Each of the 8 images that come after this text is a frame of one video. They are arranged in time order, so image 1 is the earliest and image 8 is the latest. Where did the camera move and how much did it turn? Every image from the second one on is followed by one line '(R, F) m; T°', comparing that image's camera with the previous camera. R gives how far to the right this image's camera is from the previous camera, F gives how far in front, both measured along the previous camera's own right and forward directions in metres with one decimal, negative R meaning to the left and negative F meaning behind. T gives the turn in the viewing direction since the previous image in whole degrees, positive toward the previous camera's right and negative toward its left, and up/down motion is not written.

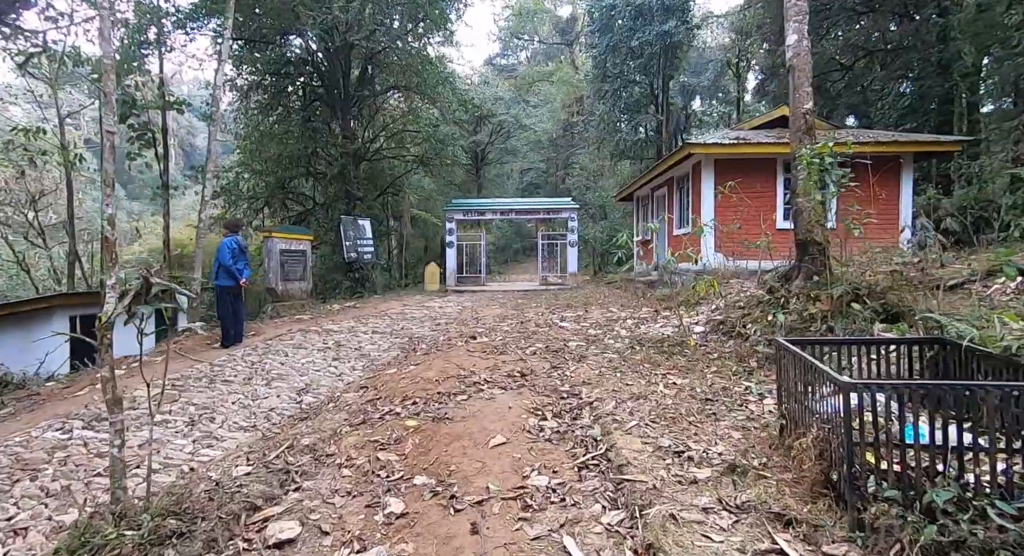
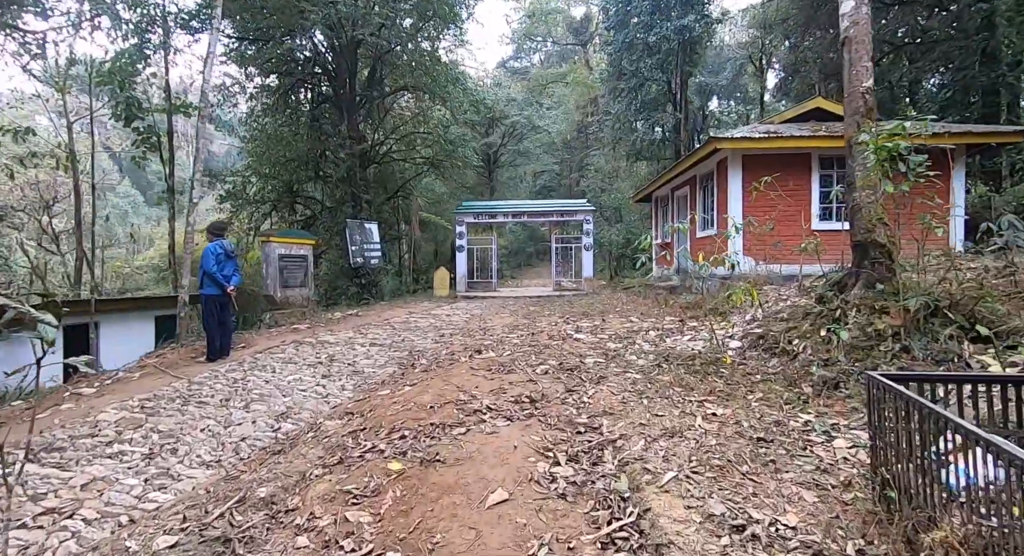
(+0.1, +0.7) m; -2°
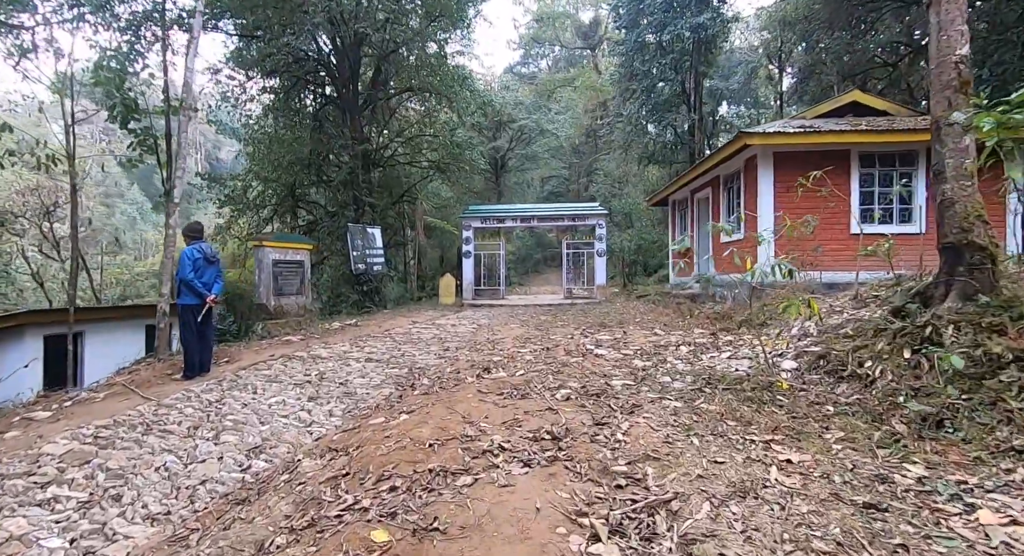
(-0.1, +0.7) m; -1°
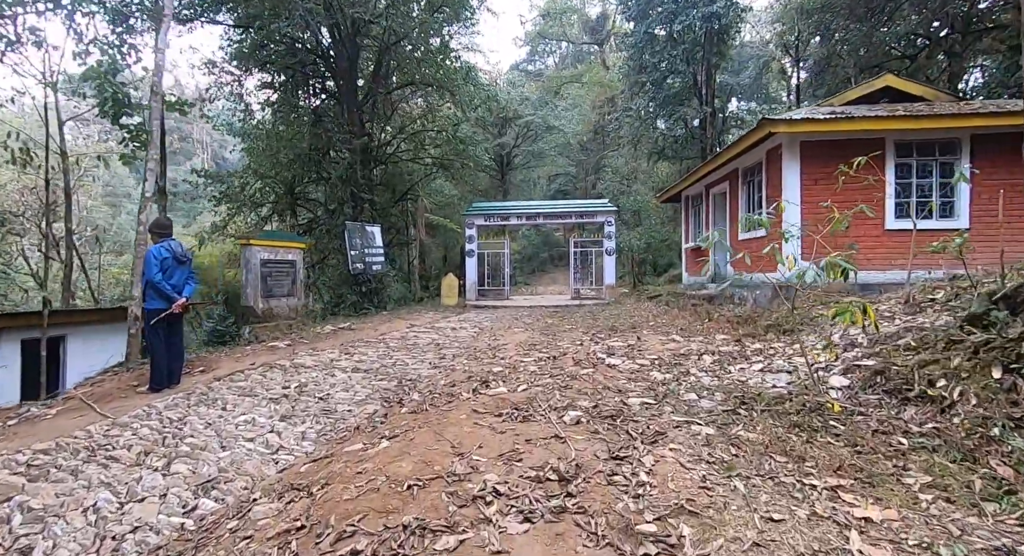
(0.0, +0.6) m; -1°
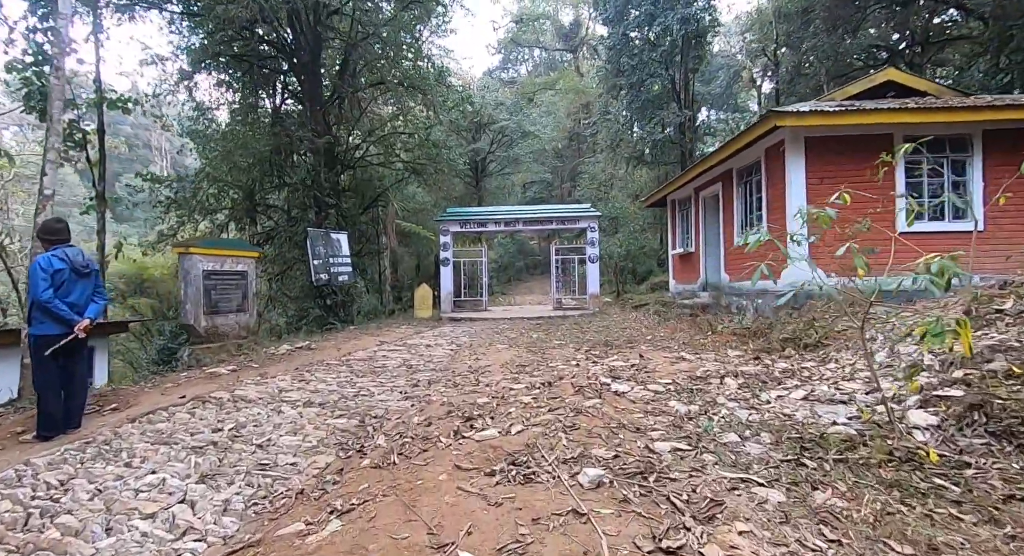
(-0.1, +0.9) m; +3°
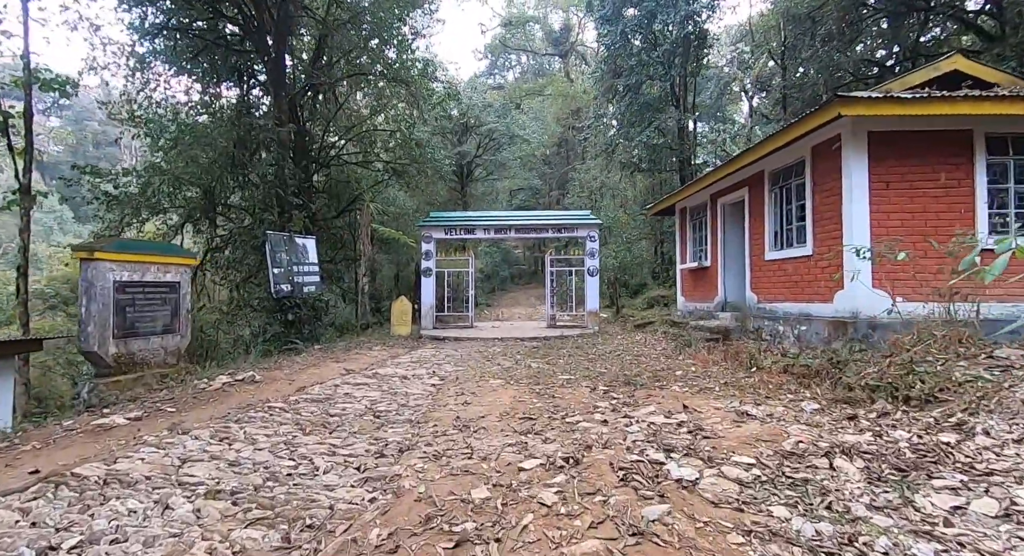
(-0.2, +1.5) m; +2°
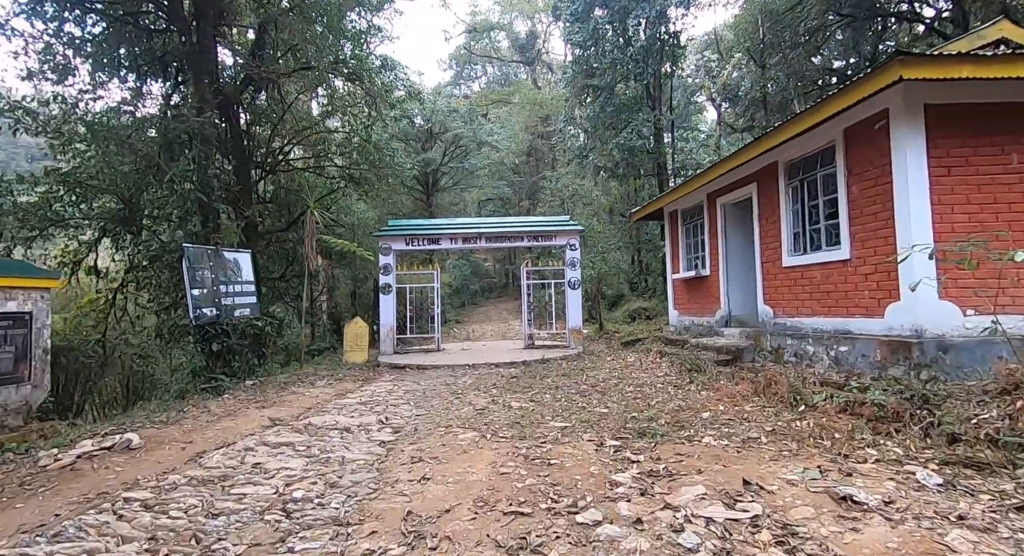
(0.0, +1.5) m; +3°
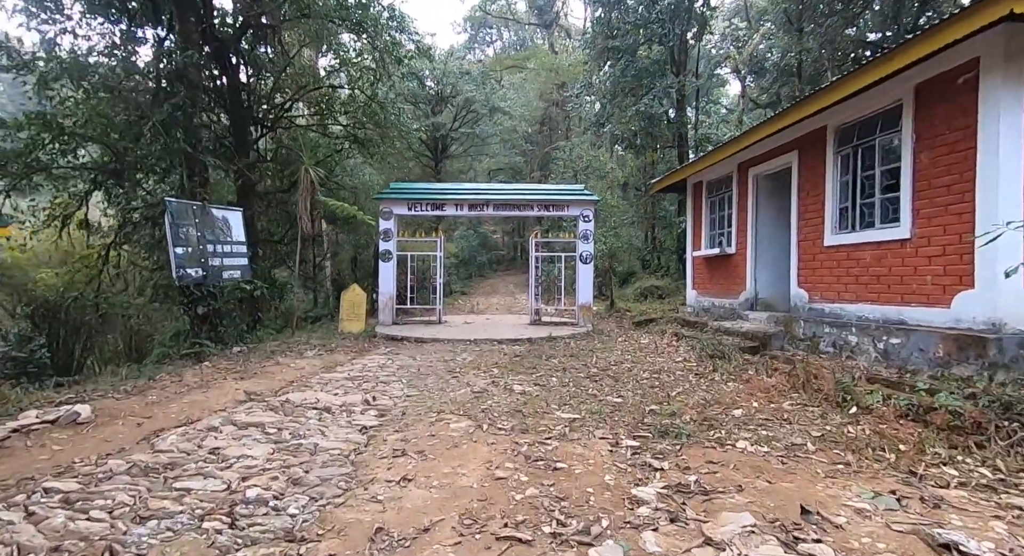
(0.0, +0.7) m; -1°
